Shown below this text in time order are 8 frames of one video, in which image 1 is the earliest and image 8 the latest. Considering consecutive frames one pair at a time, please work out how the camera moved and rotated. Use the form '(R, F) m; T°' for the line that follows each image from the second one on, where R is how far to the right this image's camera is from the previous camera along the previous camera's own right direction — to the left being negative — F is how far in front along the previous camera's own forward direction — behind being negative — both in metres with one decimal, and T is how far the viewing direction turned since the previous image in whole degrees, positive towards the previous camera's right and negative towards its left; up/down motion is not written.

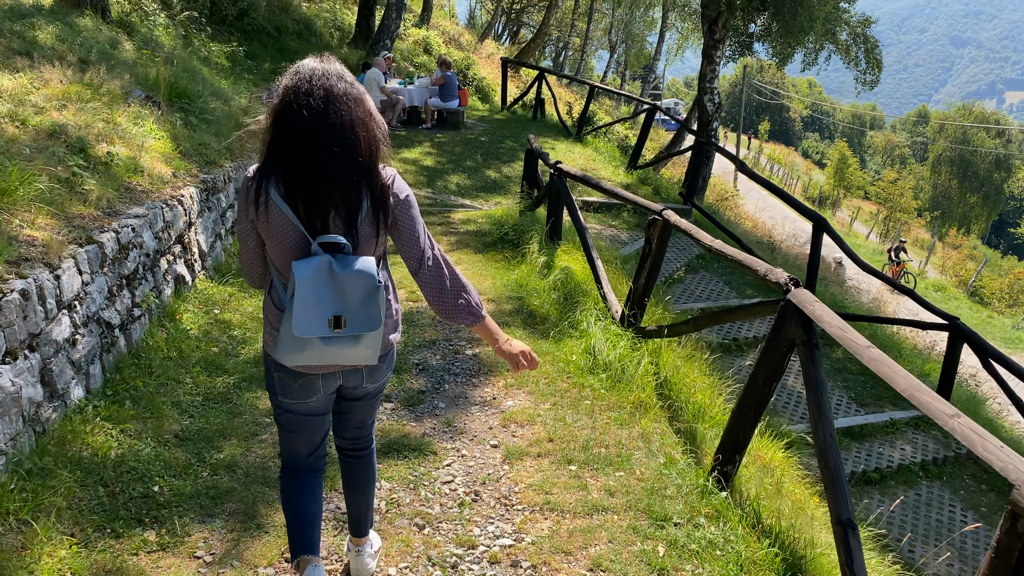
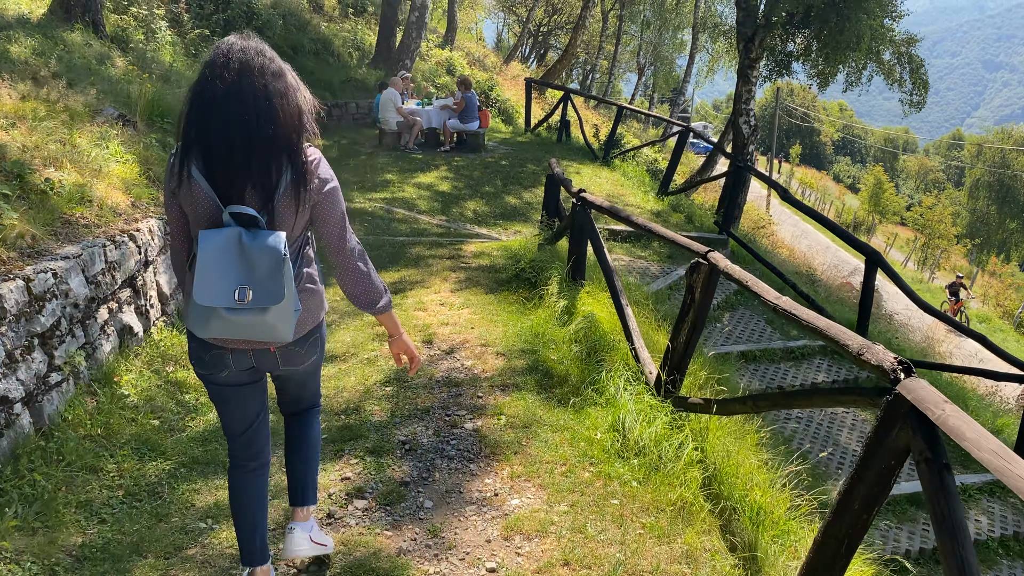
(+0.1, +0.7) m; -2°
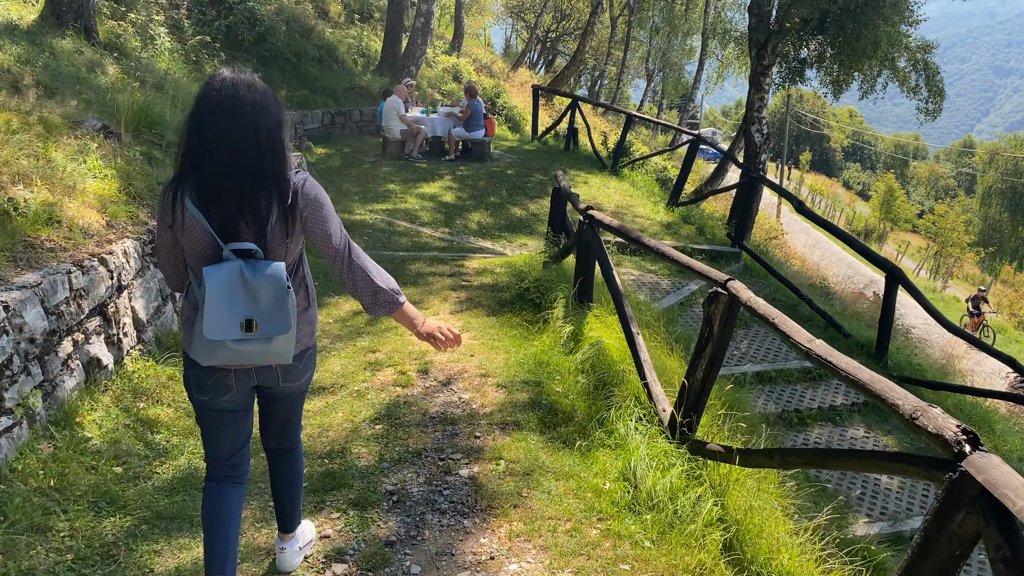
(0.0, +0.3) m; -1°
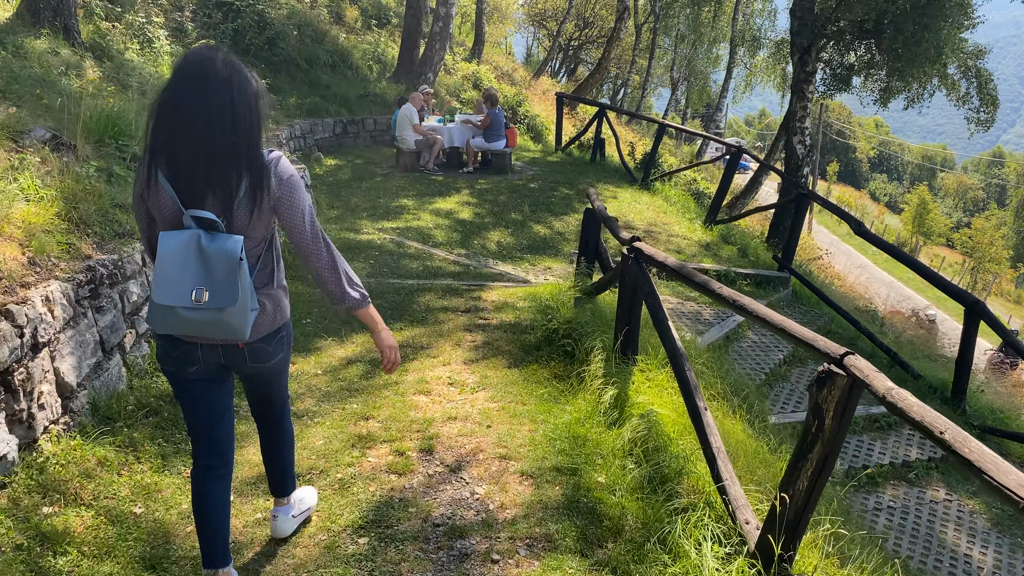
(0.0, +0.8) m; -1°
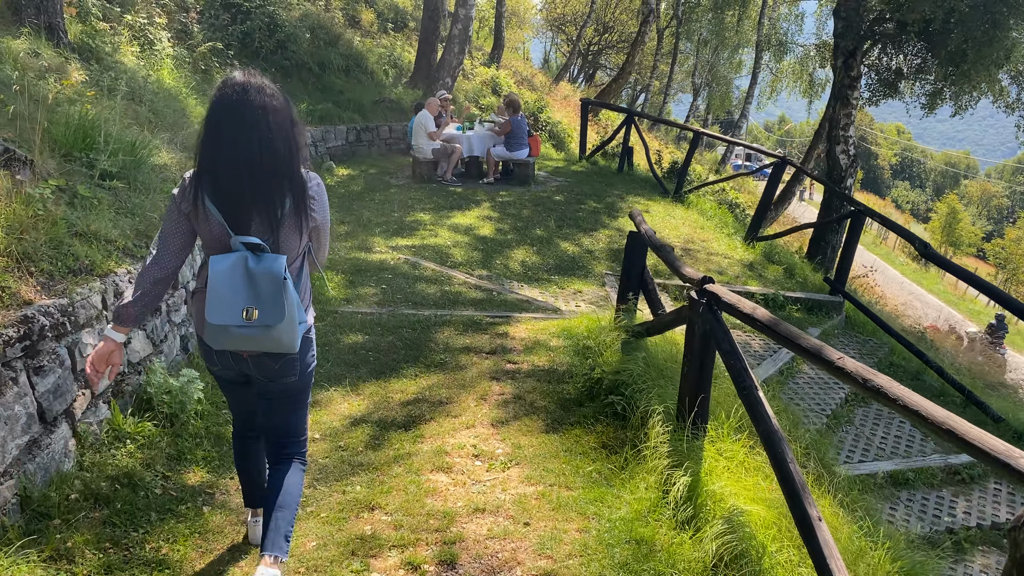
(-0.1, +0.6) m; -1°
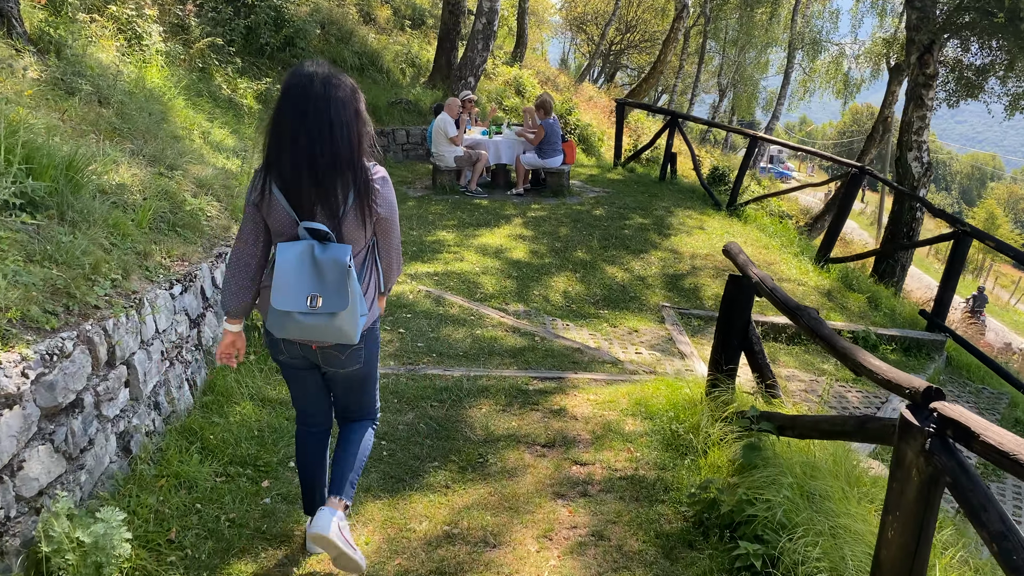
(-0.2, +1.0) m; -1°
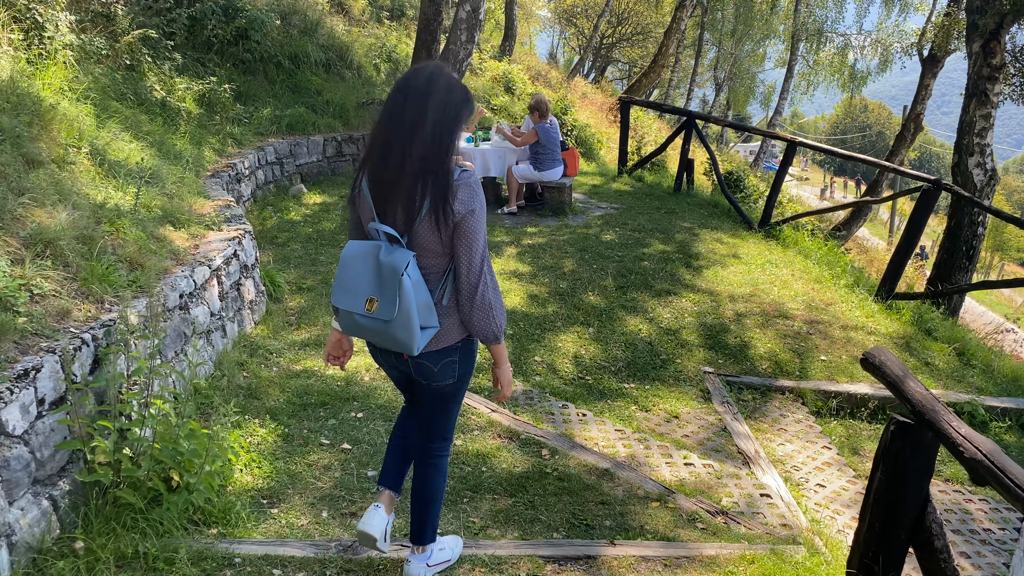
(0.0, +1.4) m; +1°
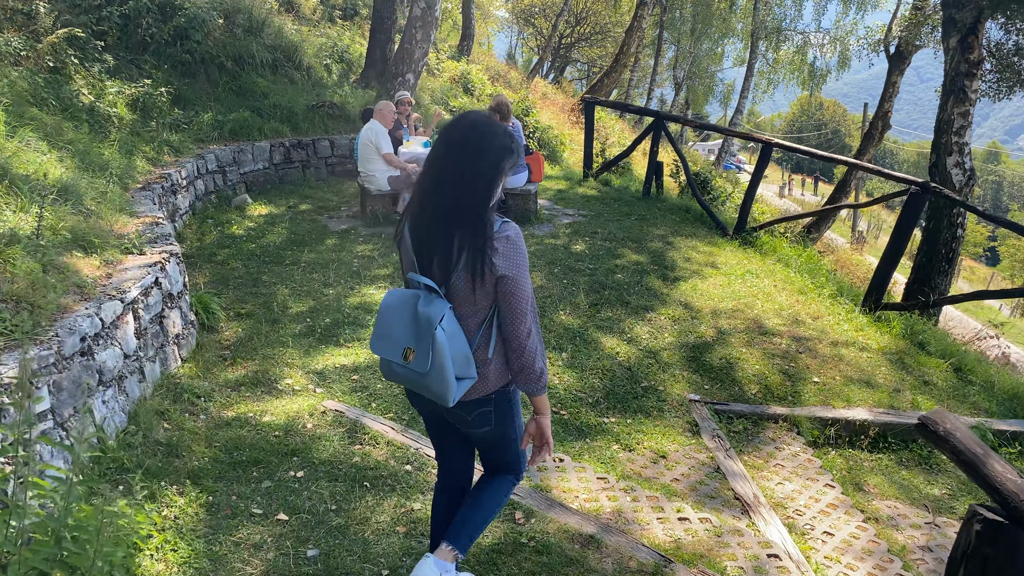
(0.0, +0.5) m; +3°
